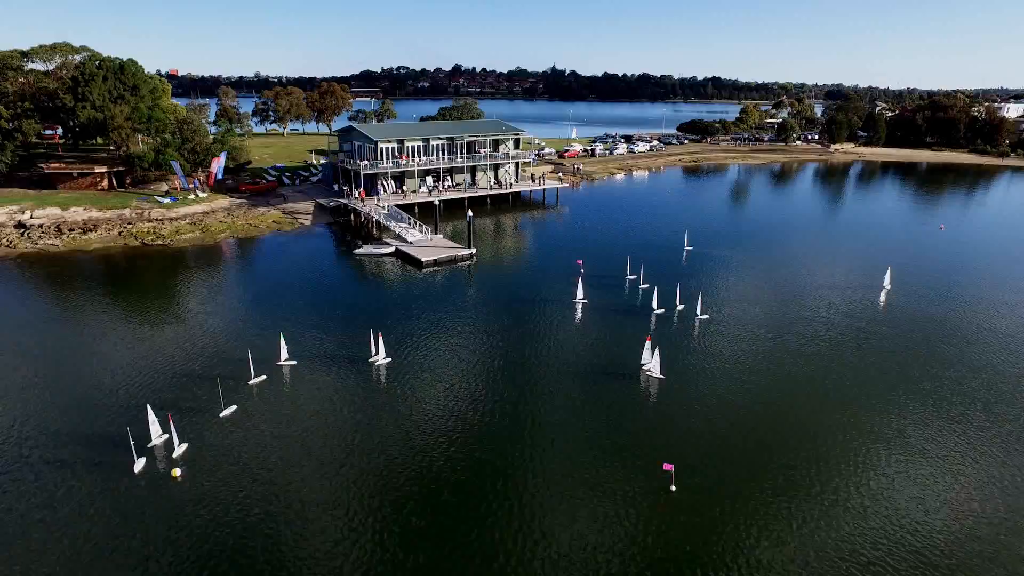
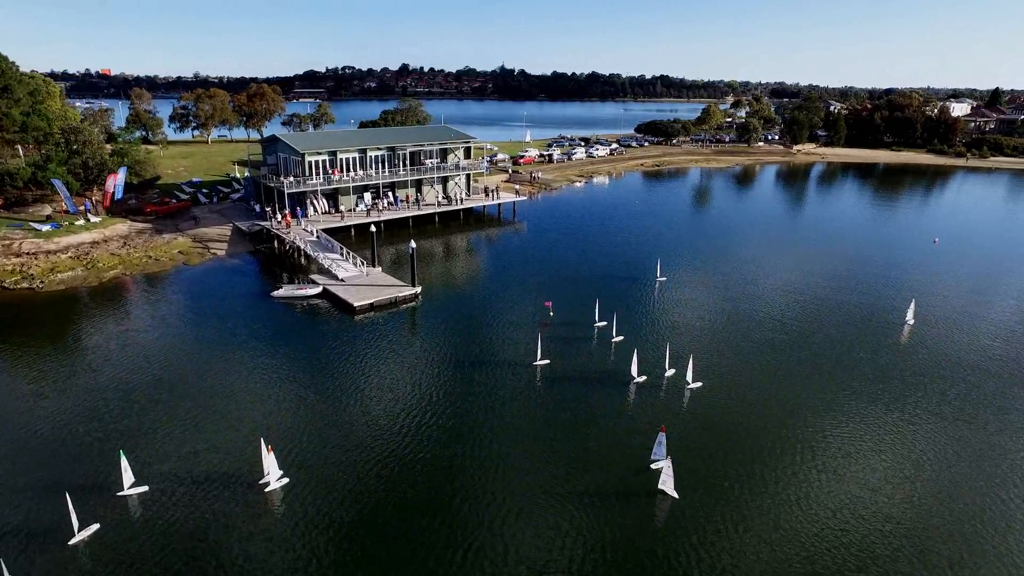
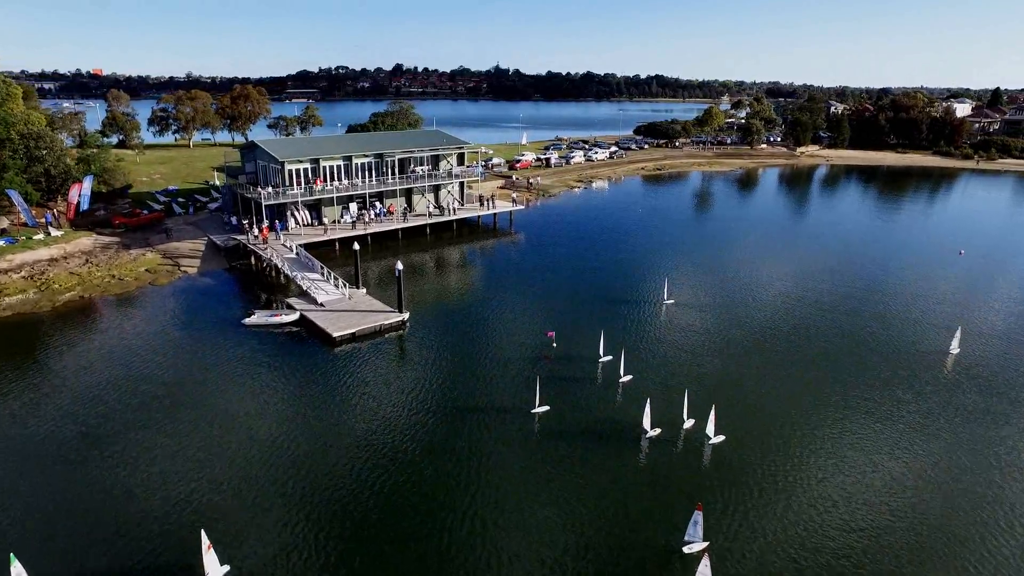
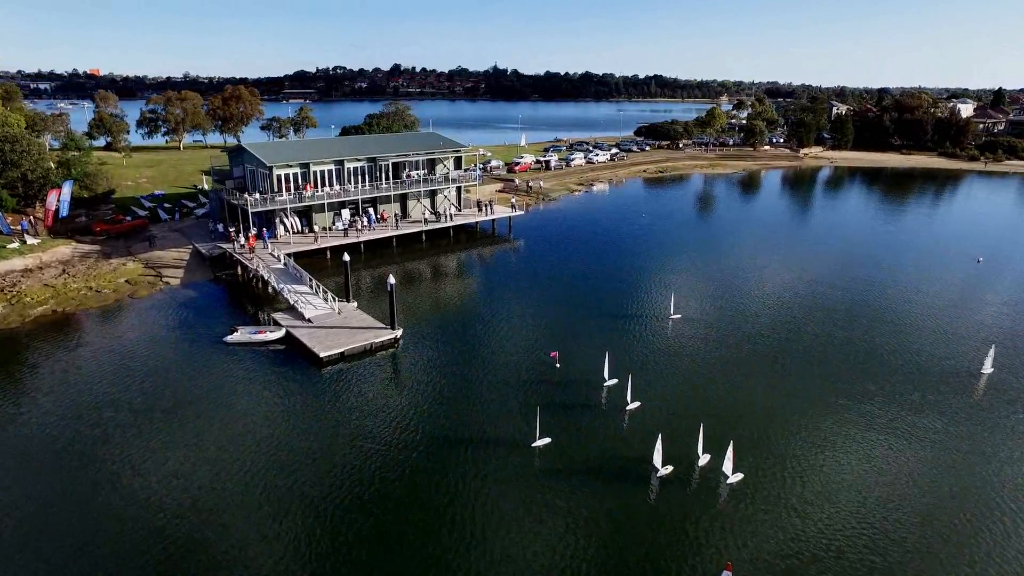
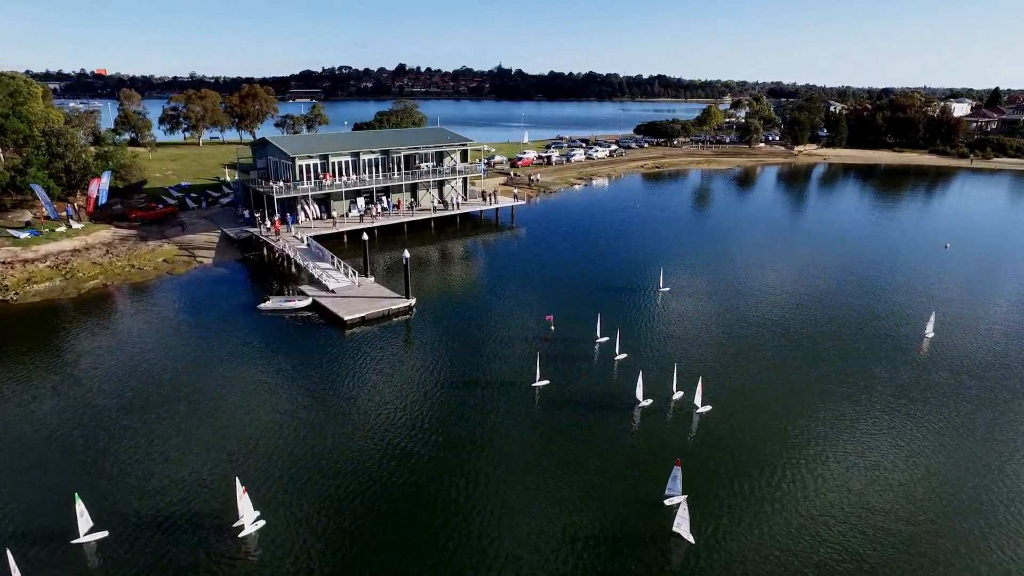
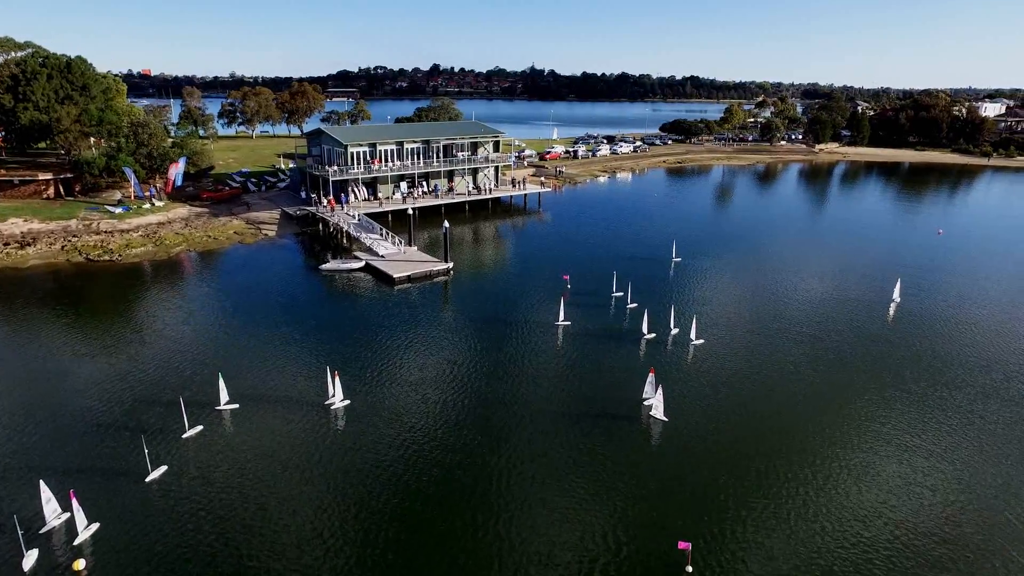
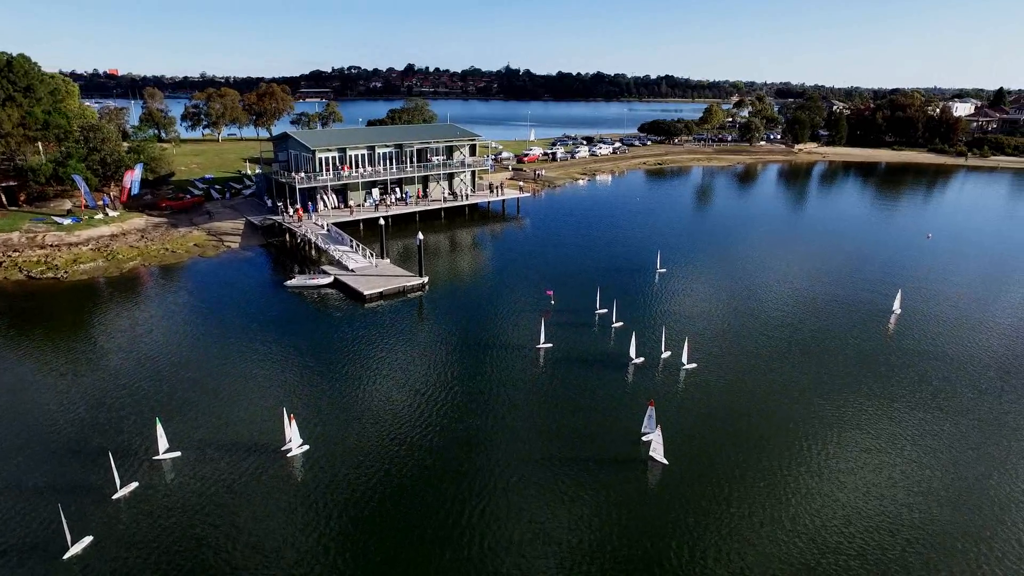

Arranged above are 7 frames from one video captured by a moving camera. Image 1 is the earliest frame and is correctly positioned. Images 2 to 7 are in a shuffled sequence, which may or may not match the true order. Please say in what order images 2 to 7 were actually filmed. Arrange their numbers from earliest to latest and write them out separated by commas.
6, 7, 2, 5, 3, 4
